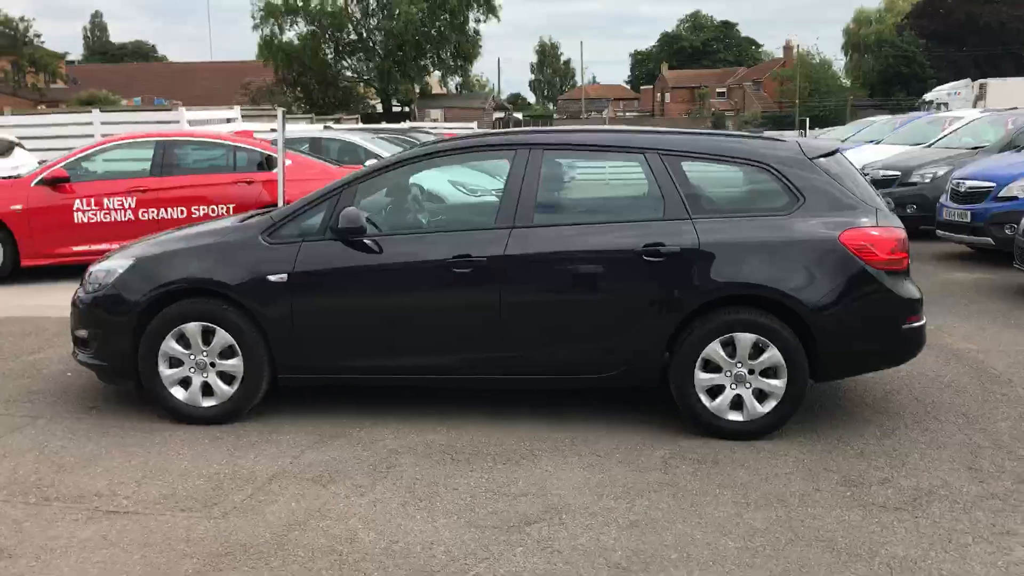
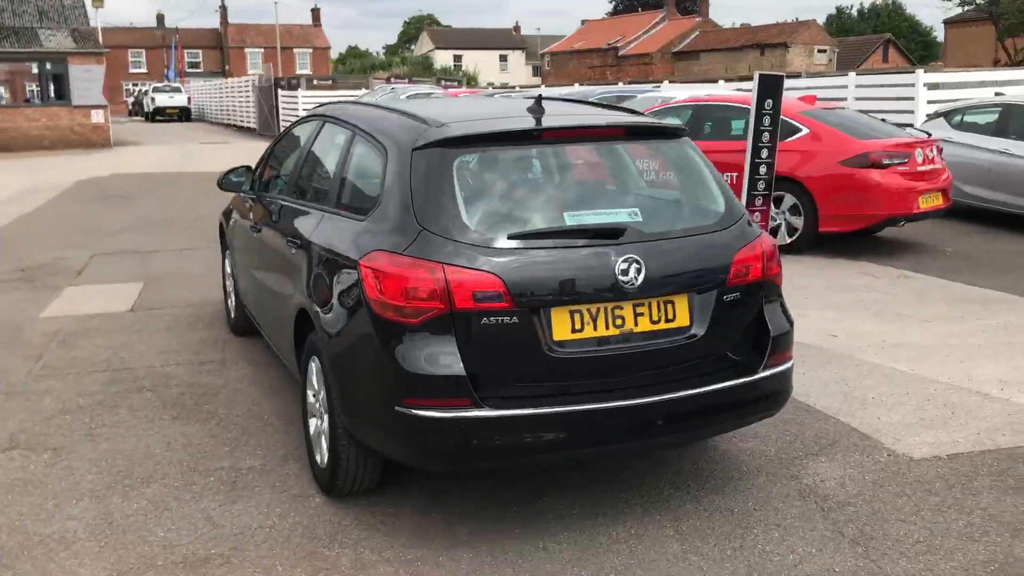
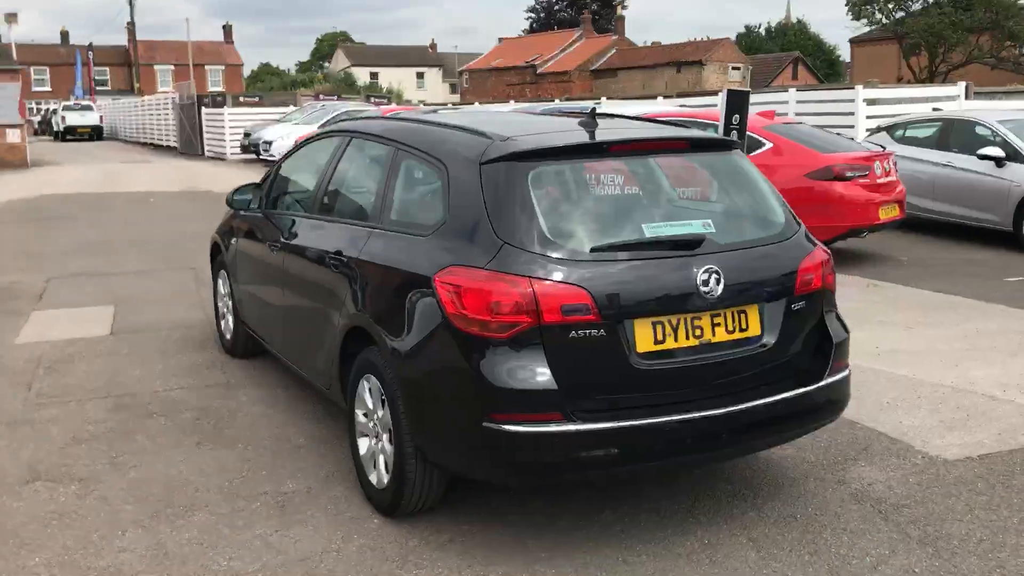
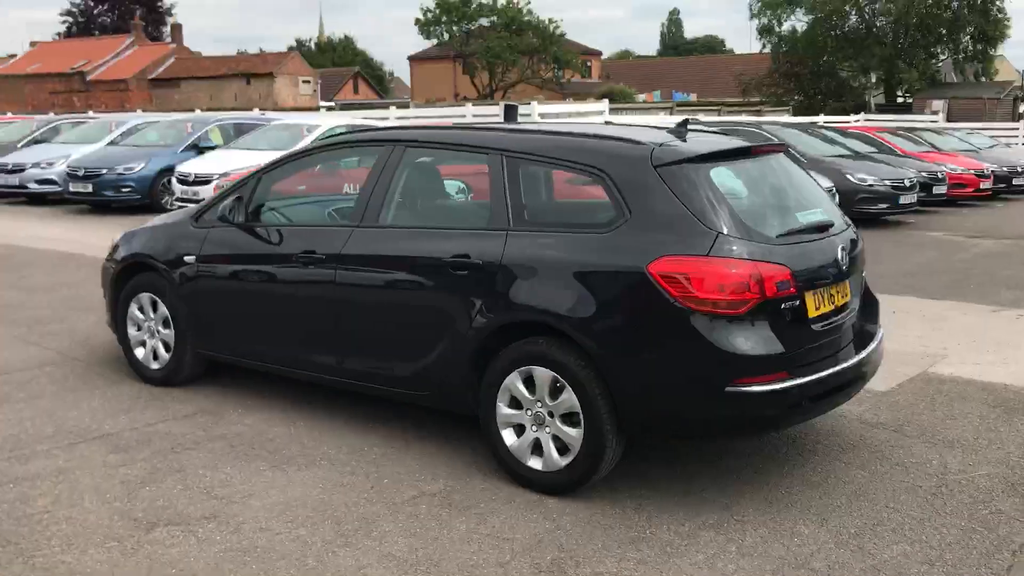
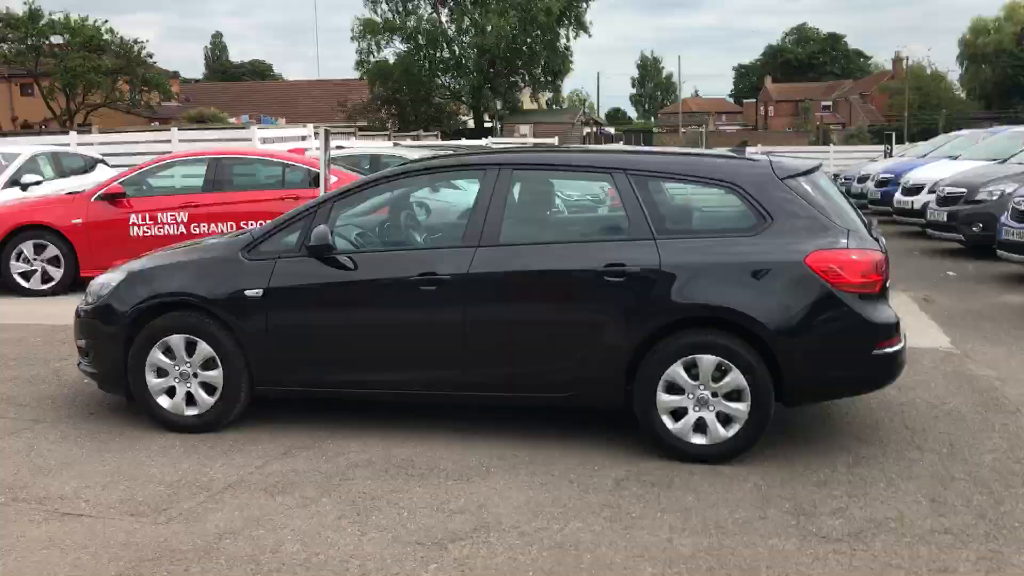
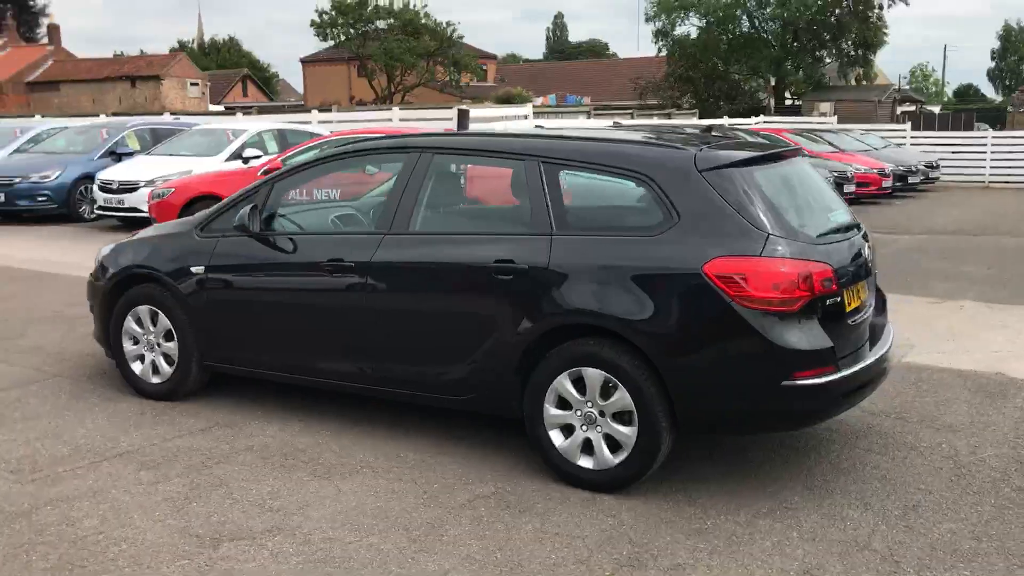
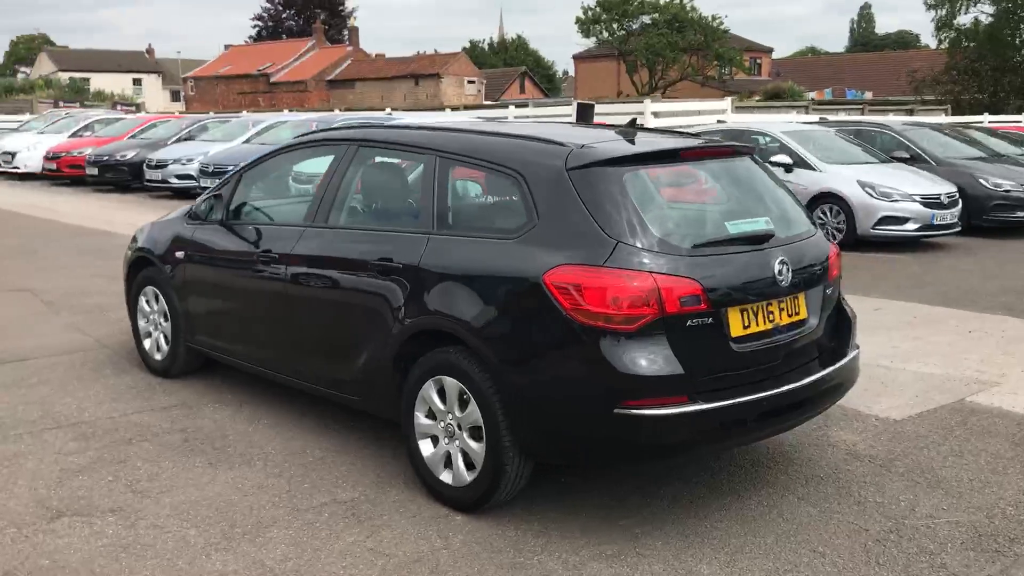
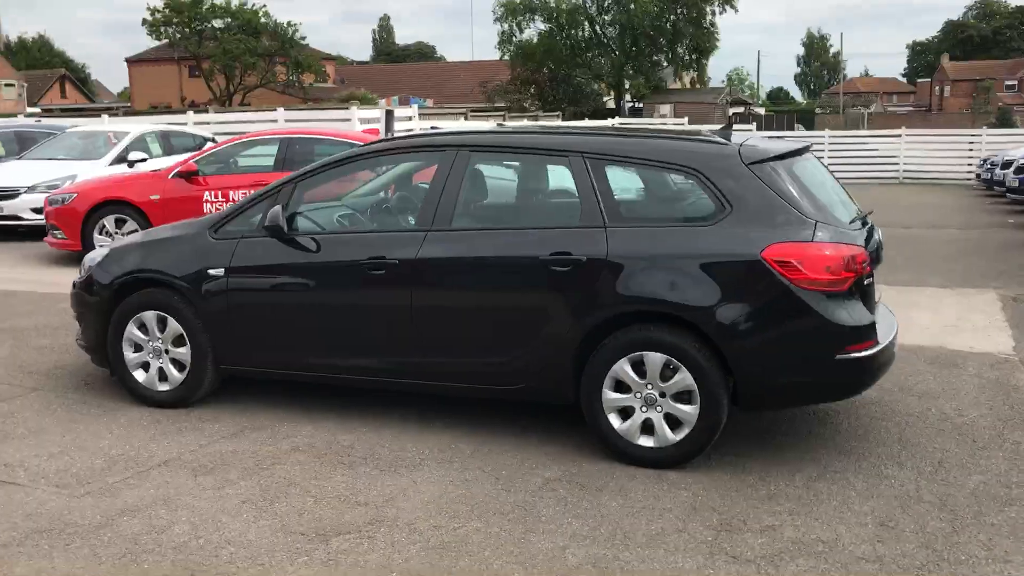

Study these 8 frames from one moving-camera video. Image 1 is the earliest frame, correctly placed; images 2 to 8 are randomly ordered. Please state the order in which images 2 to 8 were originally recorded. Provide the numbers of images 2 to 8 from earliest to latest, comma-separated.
5, 8, 6, 4, 7, 3, 2
